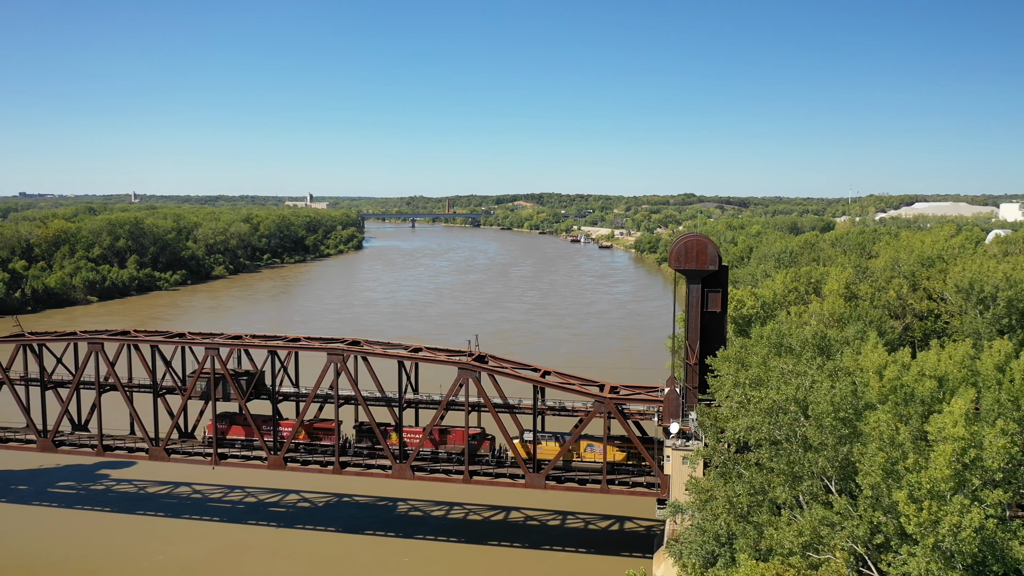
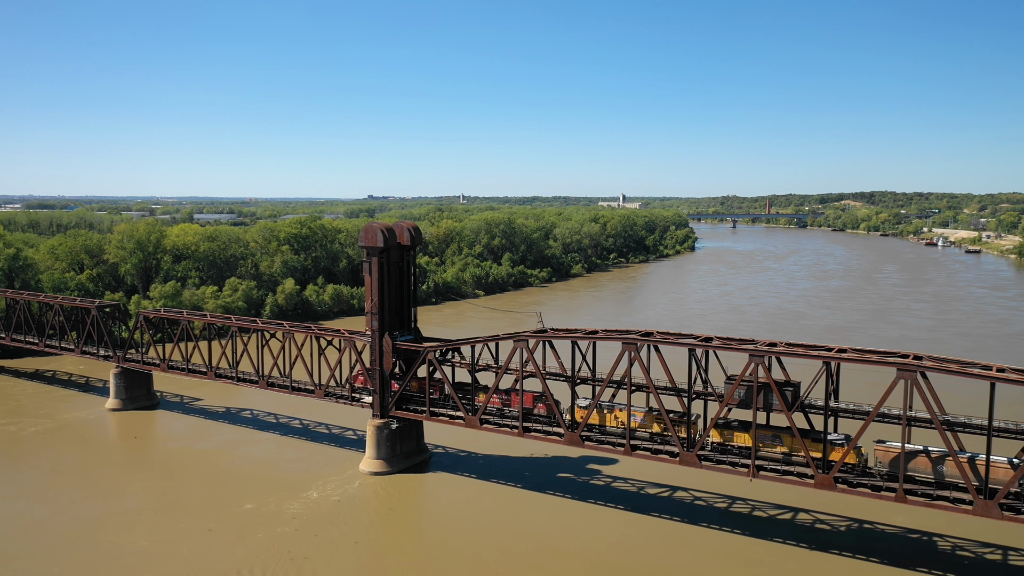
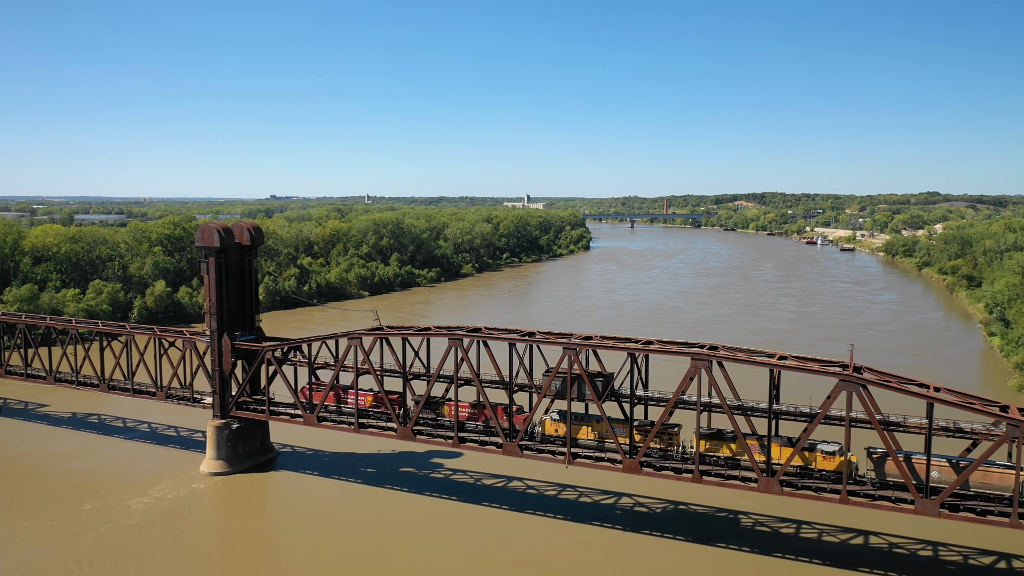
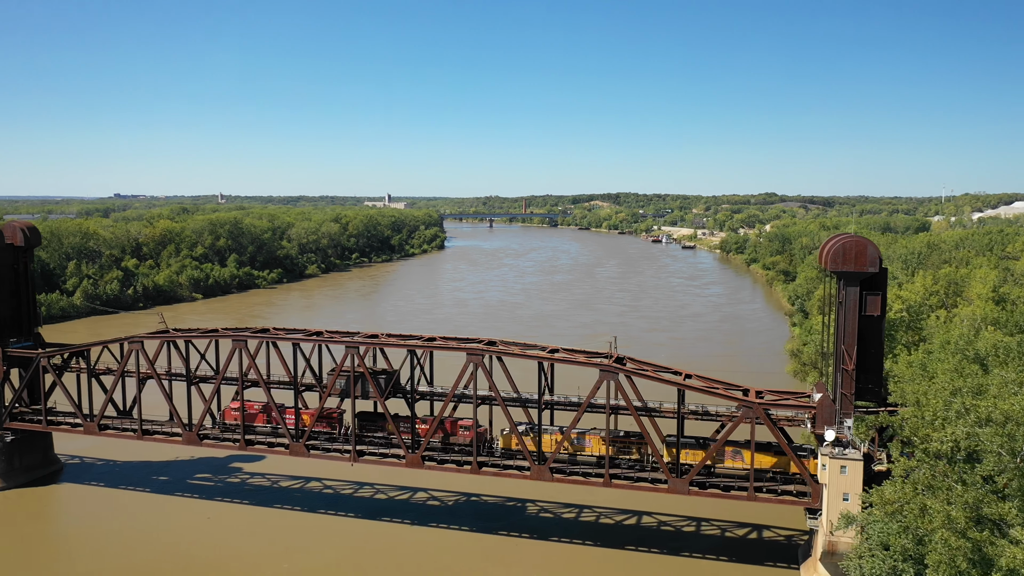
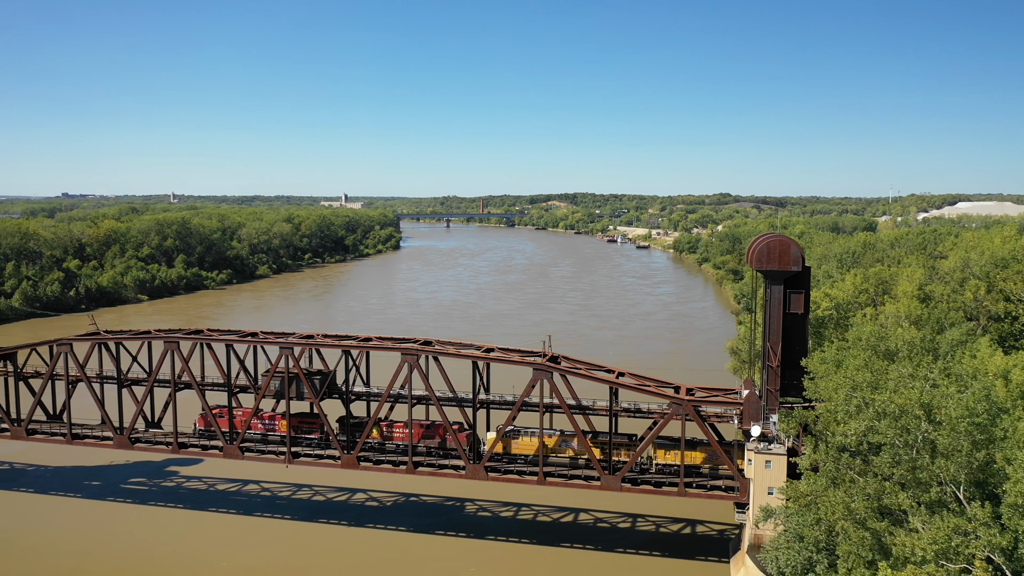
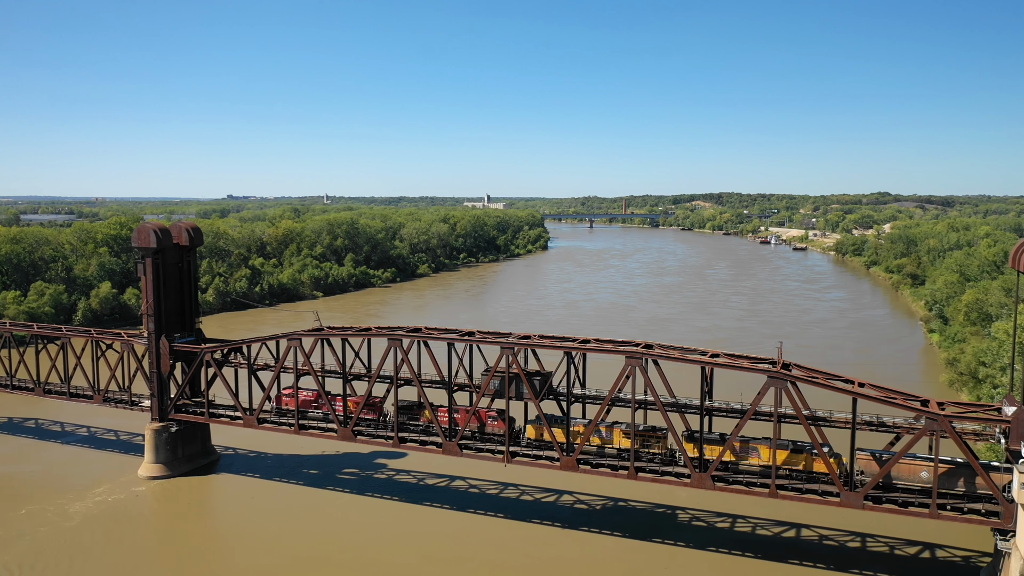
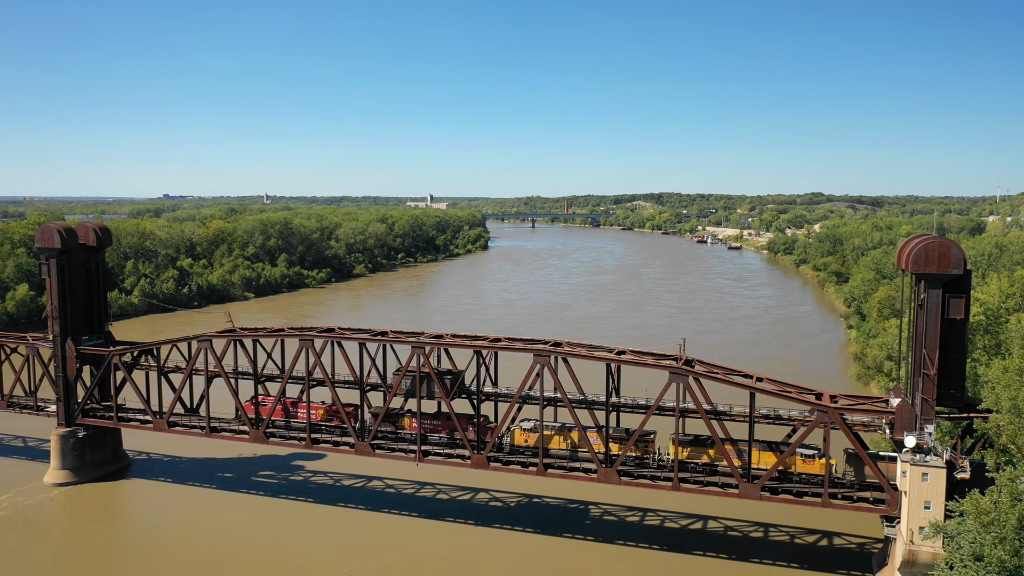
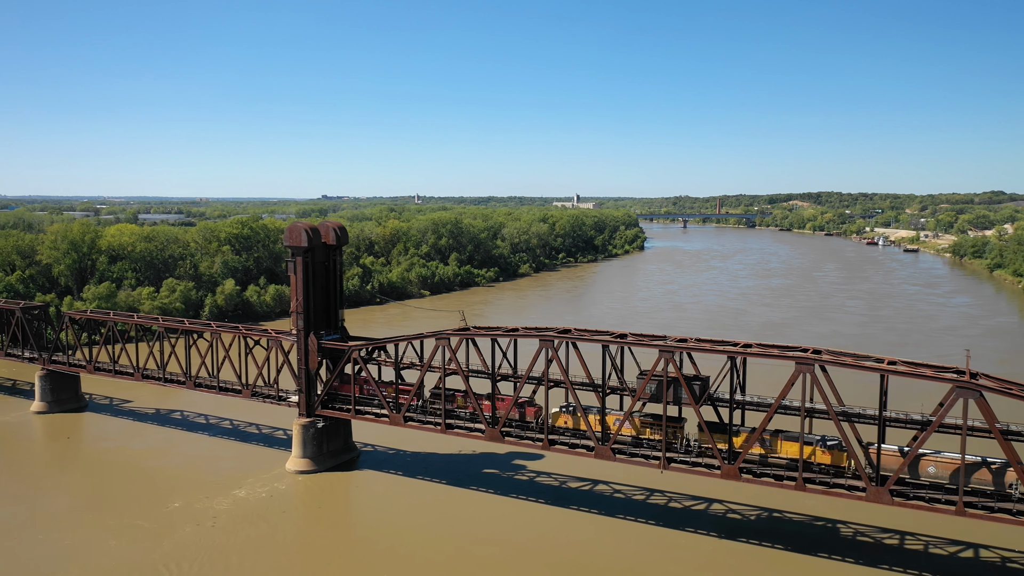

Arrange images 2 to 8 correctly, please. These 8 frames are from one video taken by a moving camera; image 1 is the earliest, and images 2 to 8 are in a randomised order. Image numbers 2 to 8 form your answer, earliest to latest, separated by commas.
5, 4, 7, 6, 3, 8, 2
